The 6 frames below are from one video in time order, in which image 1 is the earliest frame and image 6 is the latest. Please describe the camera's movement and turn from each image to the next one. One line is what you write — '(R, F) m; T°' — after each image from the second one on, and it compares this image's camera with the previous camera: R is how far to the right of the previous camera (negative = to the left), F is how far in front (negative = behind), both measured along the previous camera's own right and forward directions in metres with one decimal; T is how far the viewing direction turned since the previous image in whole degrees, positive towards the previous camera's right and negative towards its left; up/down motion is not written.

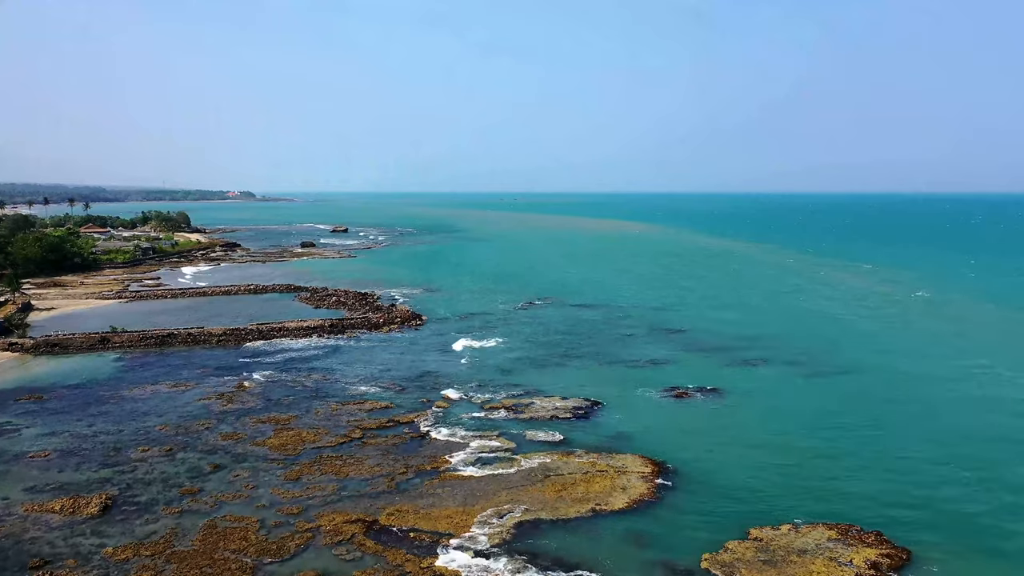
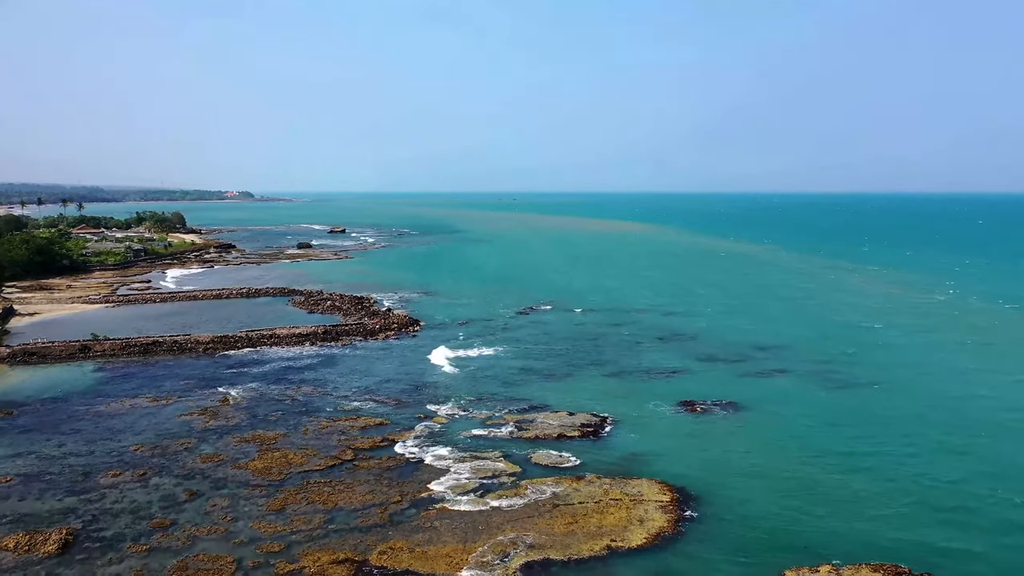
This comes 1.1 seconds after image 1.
(-0.2, +1.9) m; 0°
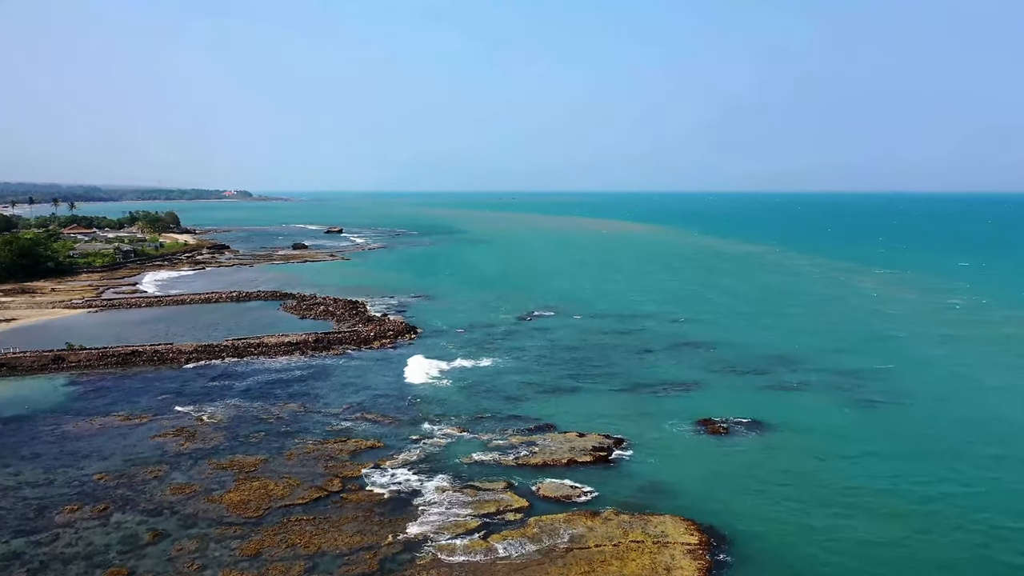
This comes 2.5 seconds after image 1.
(-0.2, +2.4) m; 0°
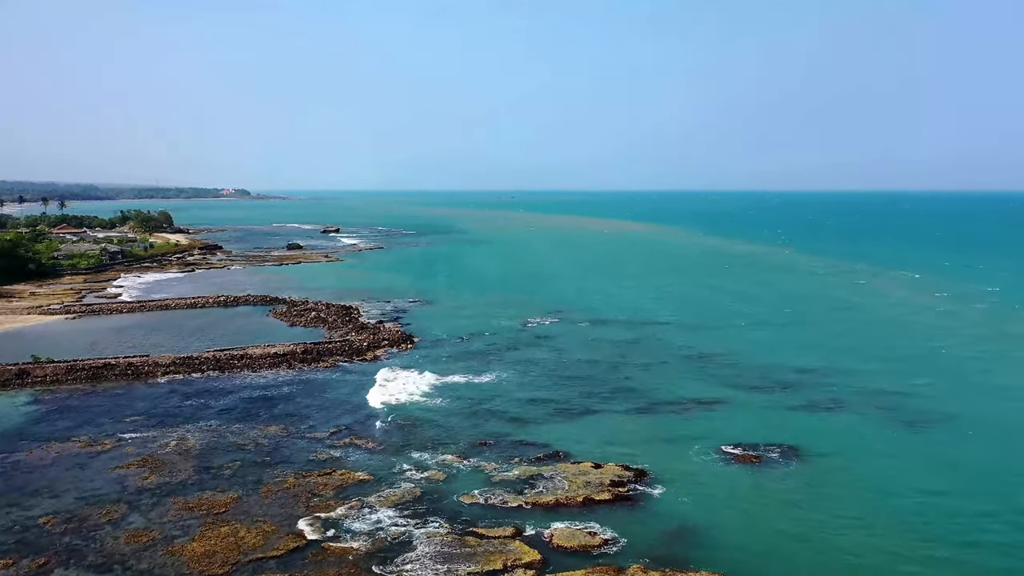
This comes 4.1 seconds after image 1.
(-0.3, +2.8) m; 0°
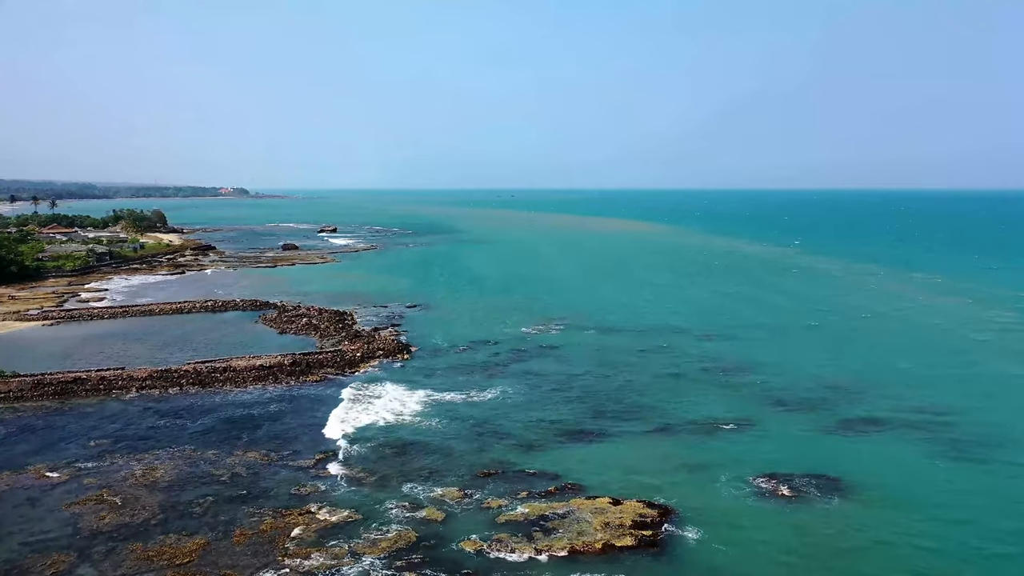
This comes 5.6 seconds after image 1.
(-0.2, +2.6) m; 0°
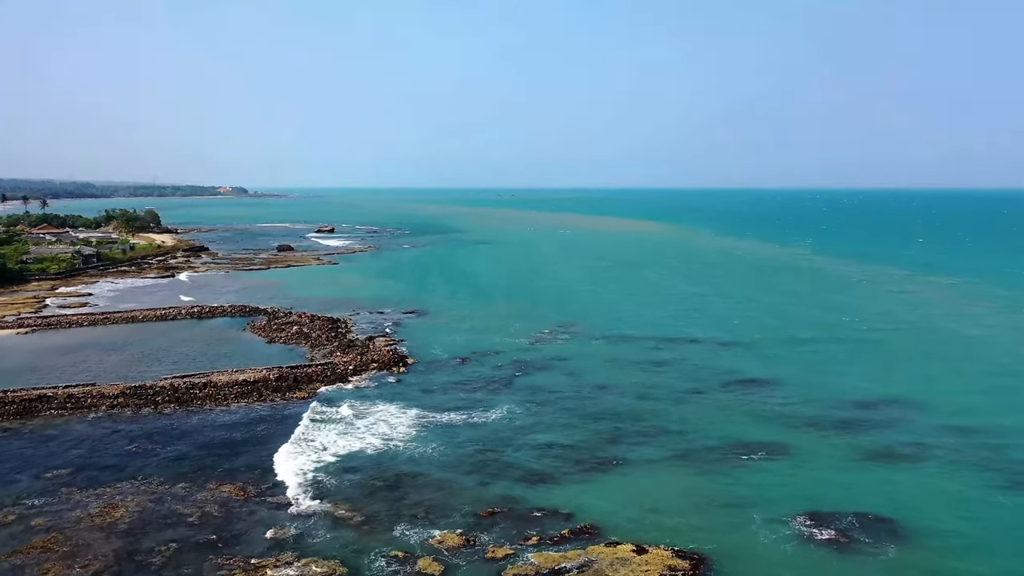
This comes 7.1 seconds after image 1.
(-0.2, +2.6) m; 0°
